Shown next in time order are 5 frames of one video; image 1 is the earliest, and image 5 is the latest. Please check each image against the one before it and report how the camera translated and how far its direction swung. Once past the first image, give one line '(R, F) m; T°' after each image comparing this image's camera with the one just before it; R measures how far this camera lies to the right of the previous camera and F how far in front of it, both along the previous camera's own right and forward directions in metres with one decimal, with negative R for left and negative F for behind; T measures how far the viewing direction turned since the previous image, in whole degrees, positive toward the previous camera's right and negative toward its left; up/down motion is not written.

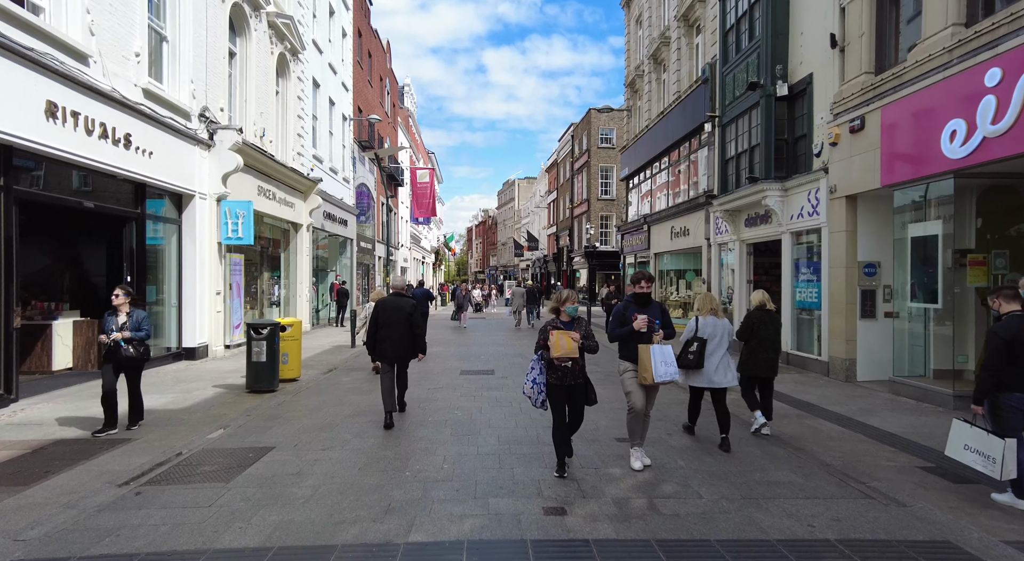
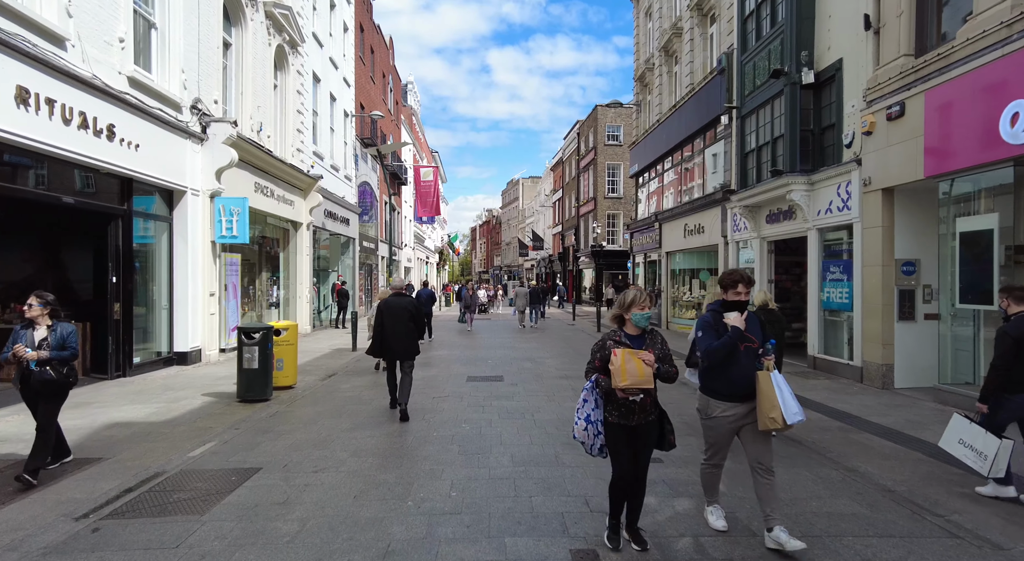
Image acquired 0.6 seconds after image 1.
(-0.1, +0.7) m; 0°
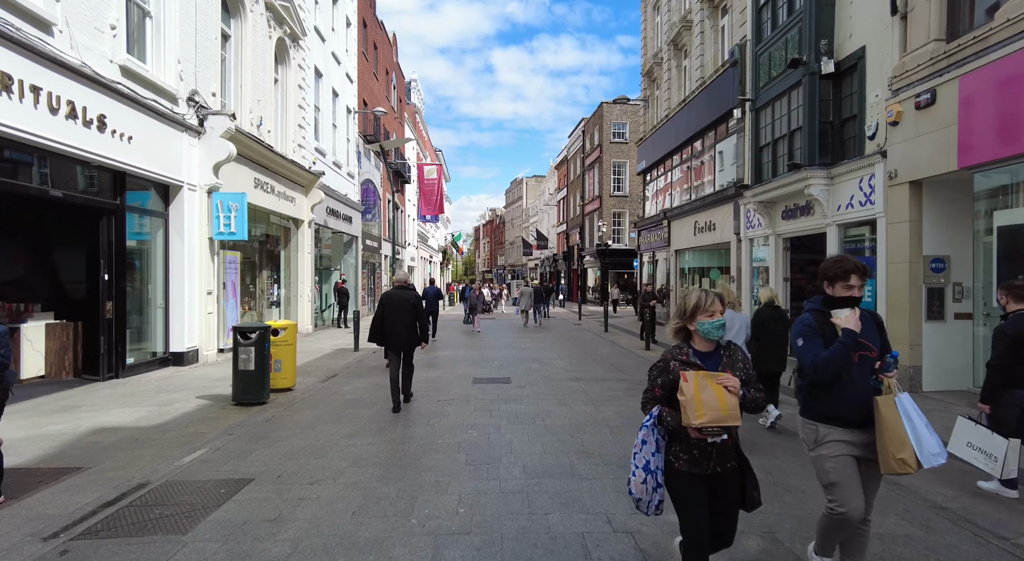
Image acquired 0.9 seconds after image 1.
(-0.1, +0.4) m; 0°
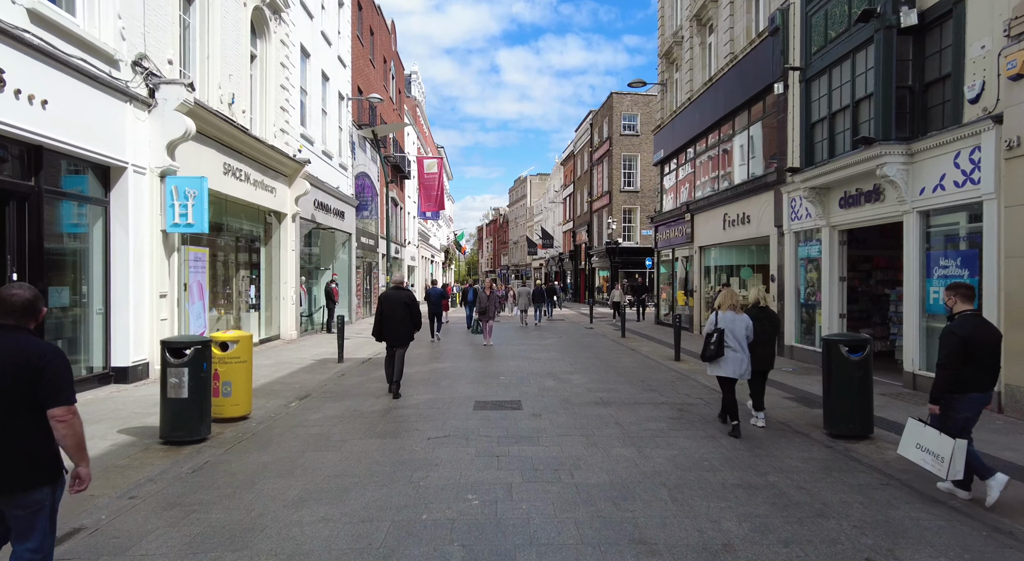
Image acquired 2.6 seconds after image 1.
(-0.1, +1.9) m; 0°
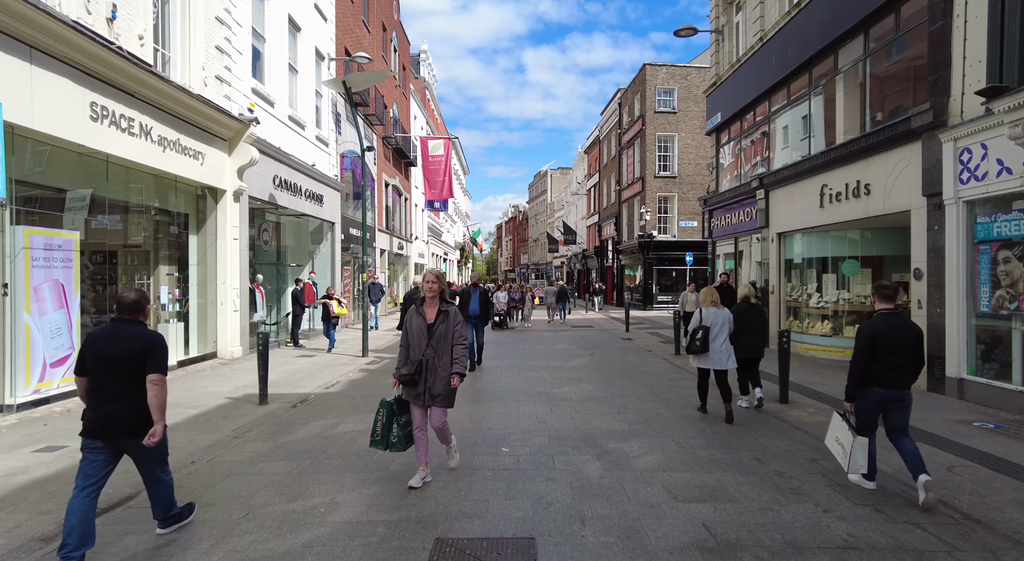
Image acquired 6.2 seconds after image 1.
(+0.1, +4.4) m; -2°
